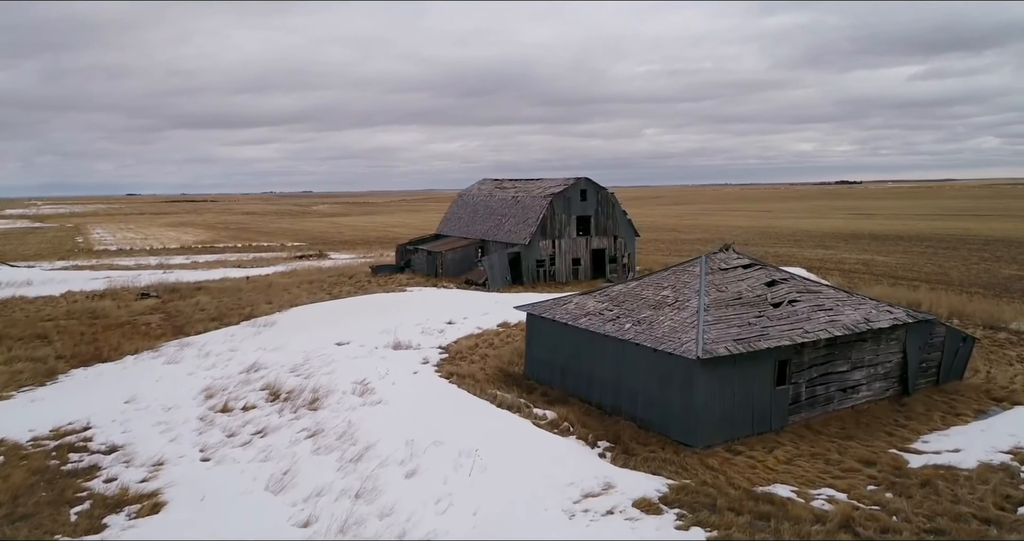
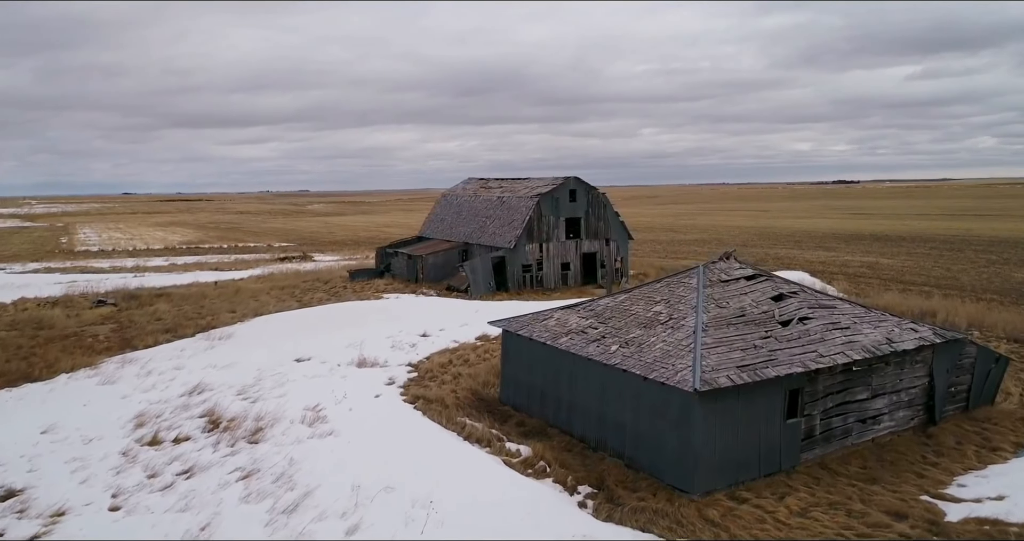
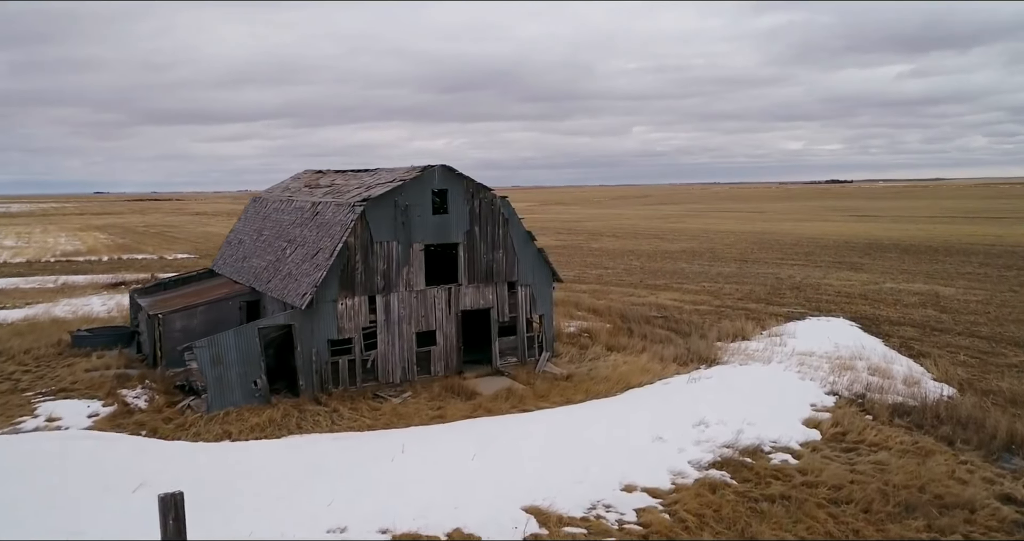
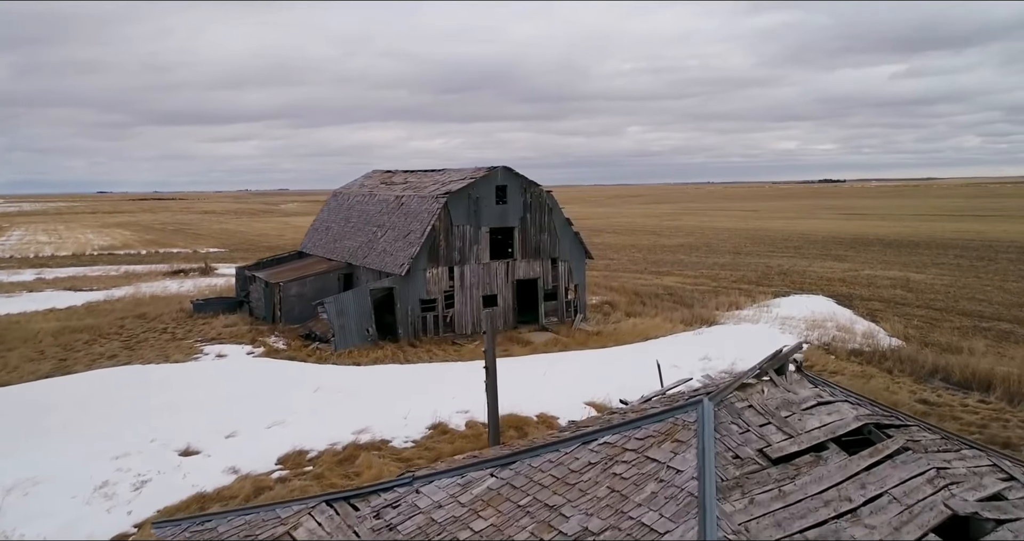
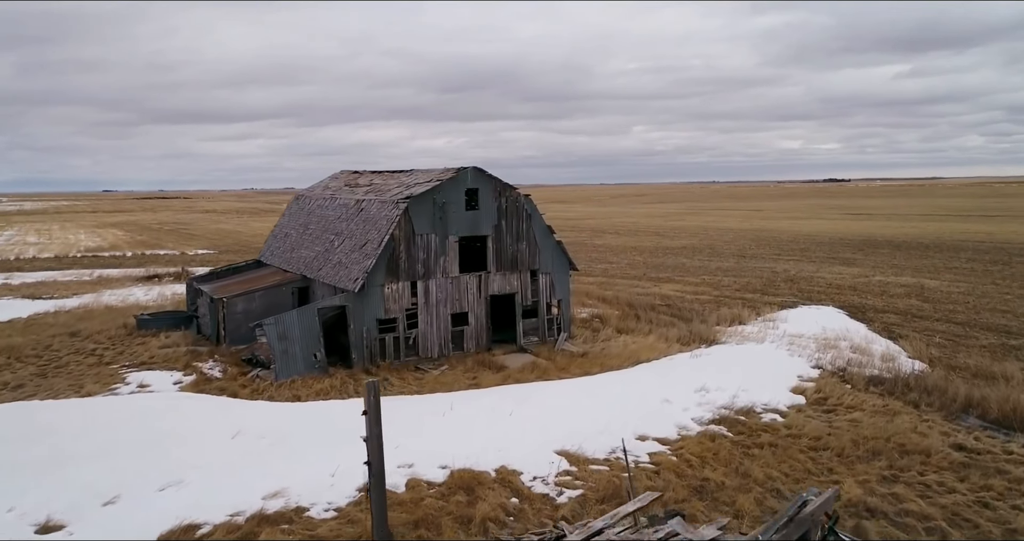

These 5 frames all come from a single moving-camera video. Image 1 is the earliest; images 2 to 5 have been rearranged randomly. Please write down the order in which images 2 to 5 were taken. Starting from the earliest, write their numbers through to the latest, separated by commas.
2, 4, 5, 3
